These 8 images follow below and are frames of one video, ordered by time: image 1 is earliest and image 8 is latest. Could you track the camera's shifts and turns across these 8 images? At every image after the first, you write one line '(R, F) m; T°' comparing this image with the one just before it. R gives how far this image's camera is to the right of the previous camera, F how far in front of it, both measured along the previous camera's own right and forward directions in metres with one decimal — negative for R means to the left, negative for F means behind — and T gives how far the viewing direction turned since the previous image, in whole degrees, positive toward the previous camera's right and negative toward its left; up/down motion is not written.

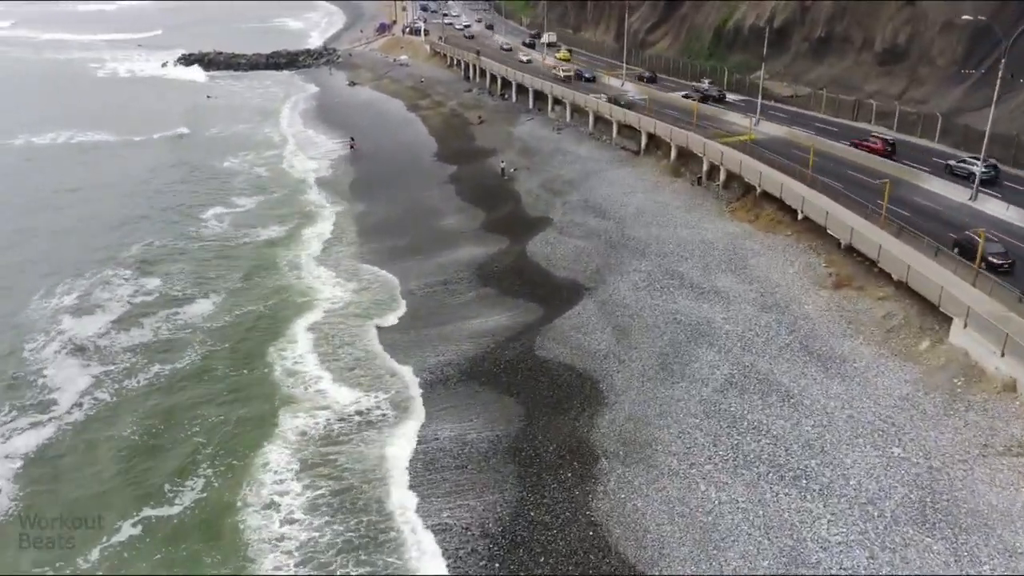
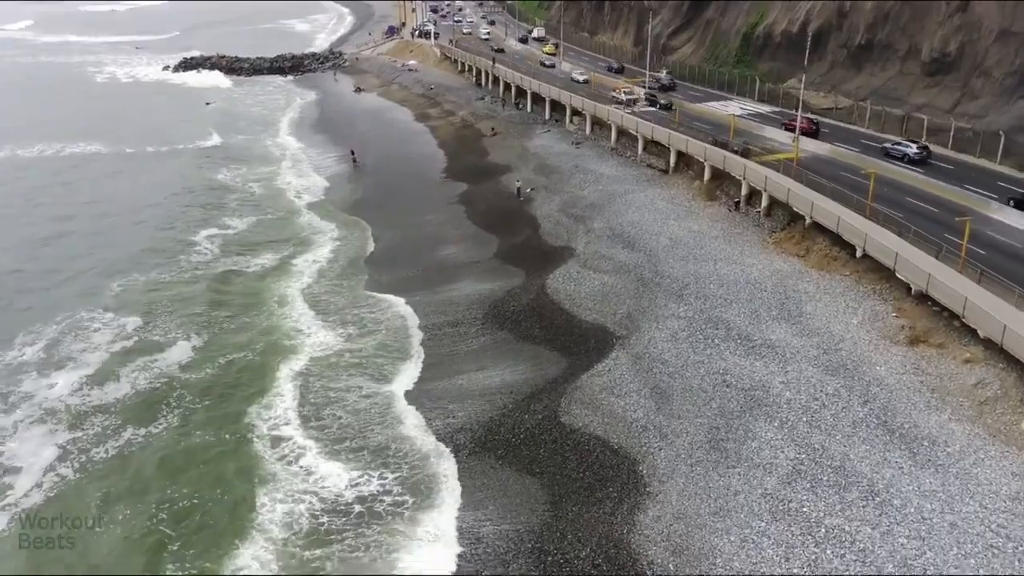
(-0.4, +4.1) m; -1°
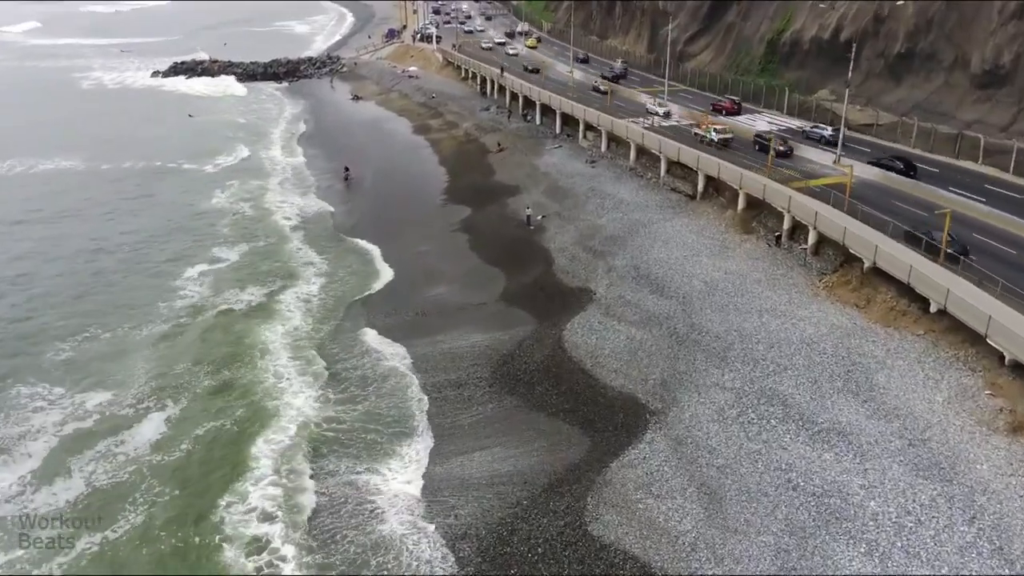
(-0.3, +4.6) m; 0°
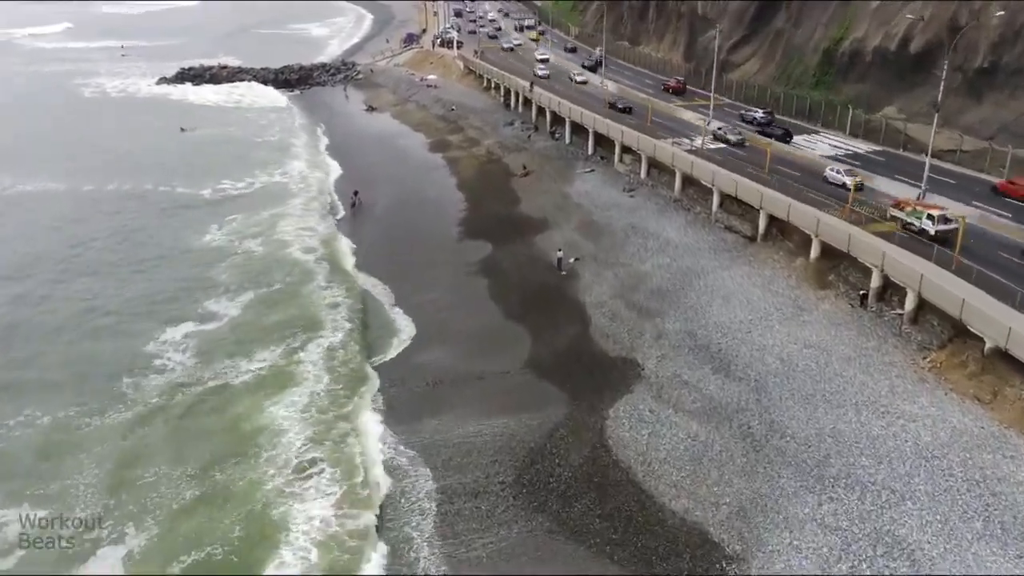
(-0.3, +5.7) m; -1°
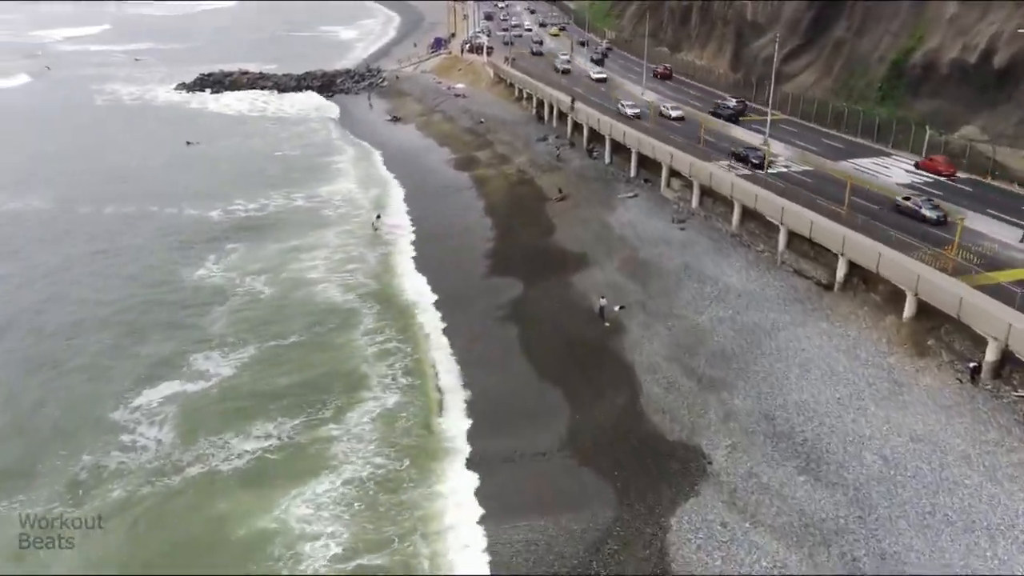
(-0.3, +4.6) m; -2°
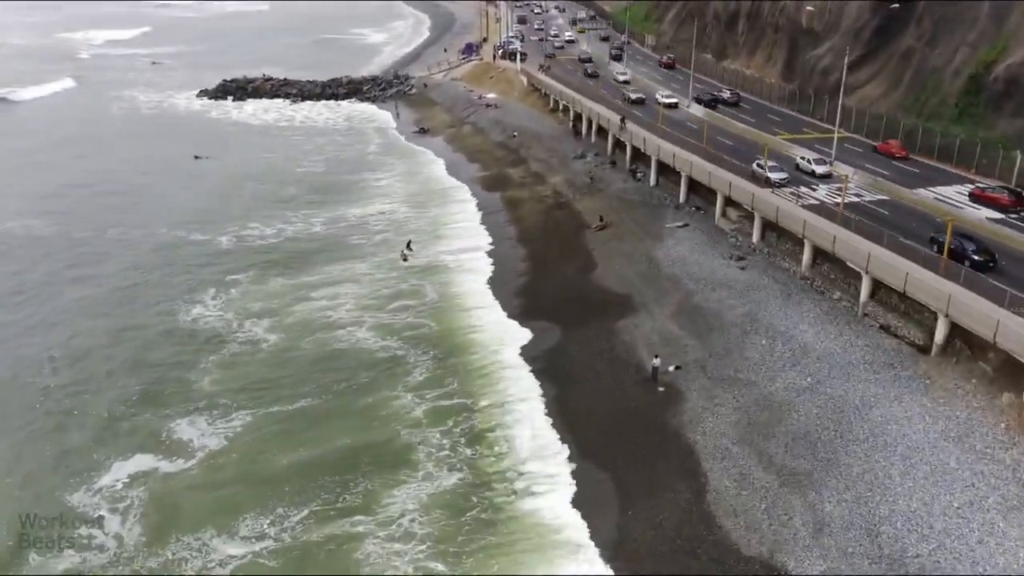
(-0.3, +4.2) m; -2°
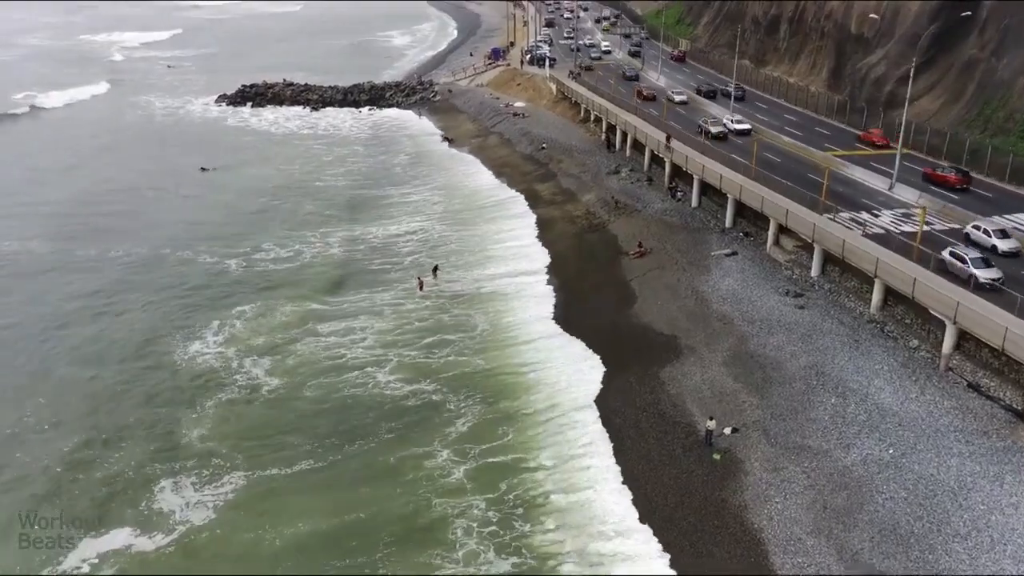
(-0.3, +3.2) m; -1°
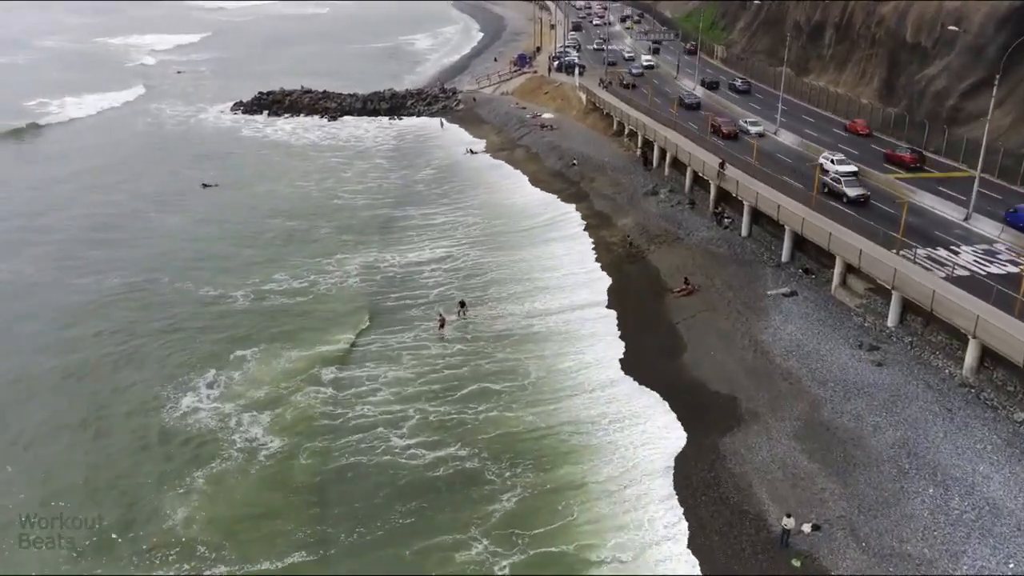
(-0.4, +3.6) m; -1°
